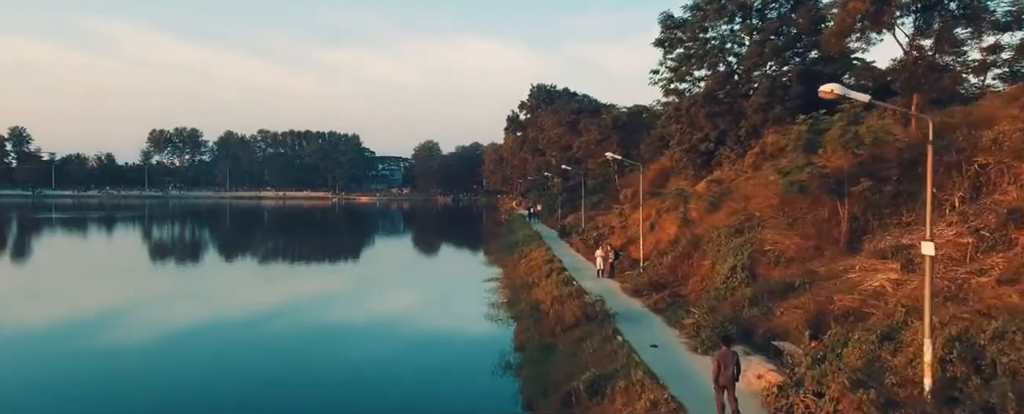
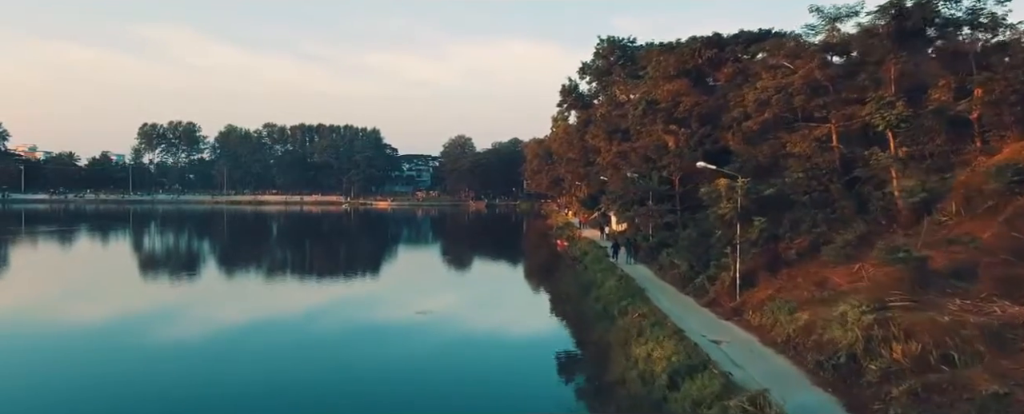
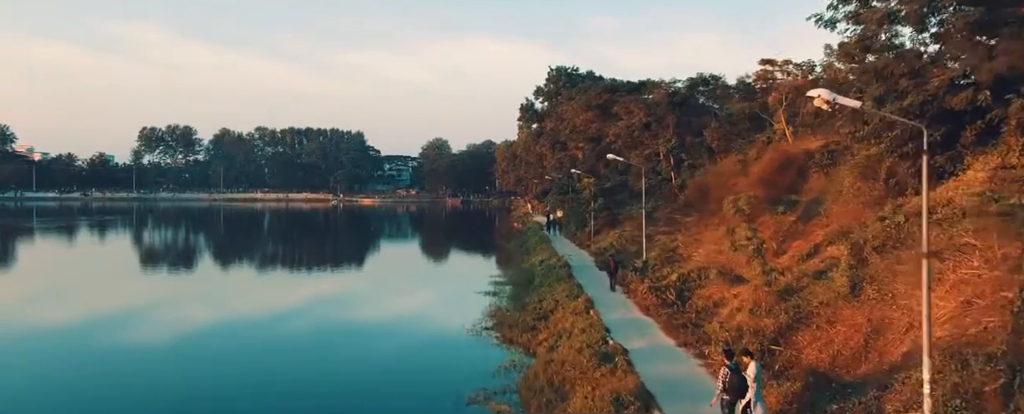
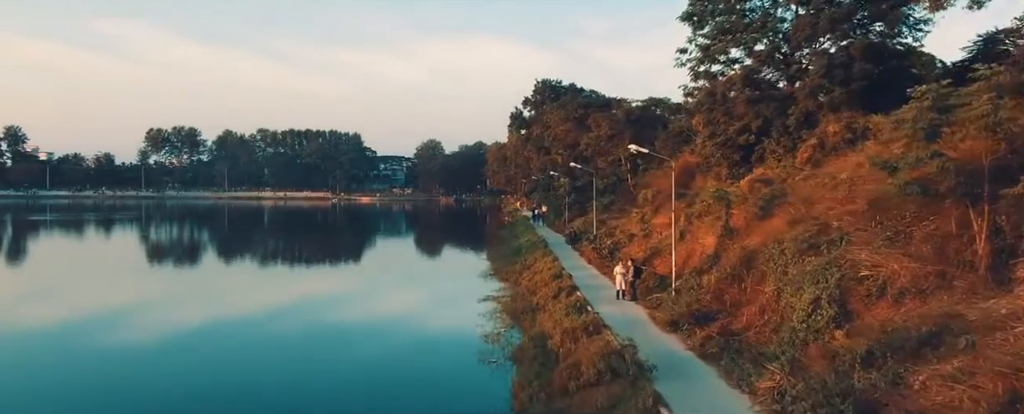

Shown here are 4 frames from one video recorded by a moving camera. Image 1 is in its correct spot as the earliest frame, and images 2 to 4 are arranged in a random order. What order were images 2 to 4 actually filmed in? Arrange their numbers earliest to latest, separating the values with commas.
4, 3, 2
